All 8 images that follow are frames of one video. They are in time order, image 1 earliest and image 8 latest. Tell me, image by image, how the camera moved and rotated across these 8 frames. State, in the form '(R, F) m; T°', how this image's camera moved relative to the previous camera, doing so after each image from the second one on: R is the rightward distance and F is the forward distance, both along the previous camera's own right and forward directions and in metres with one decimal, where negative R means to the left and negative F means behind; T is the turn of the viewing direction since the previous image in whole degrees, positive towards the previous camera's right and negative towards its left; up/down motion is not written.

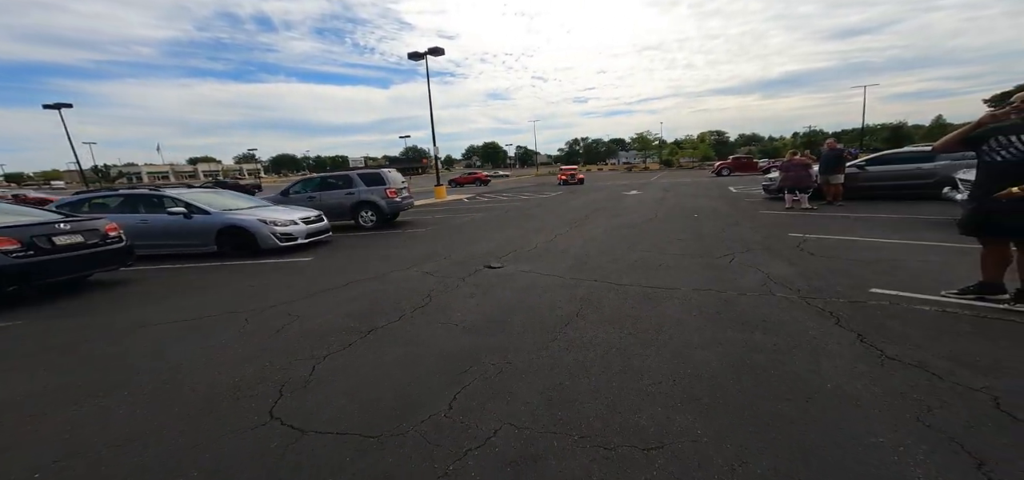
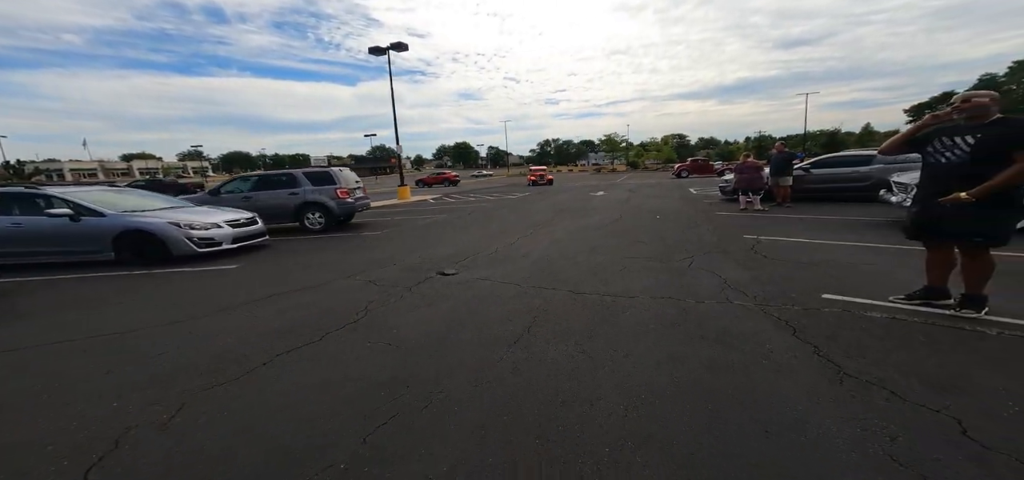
(+0.2, +0.3) m; +4°
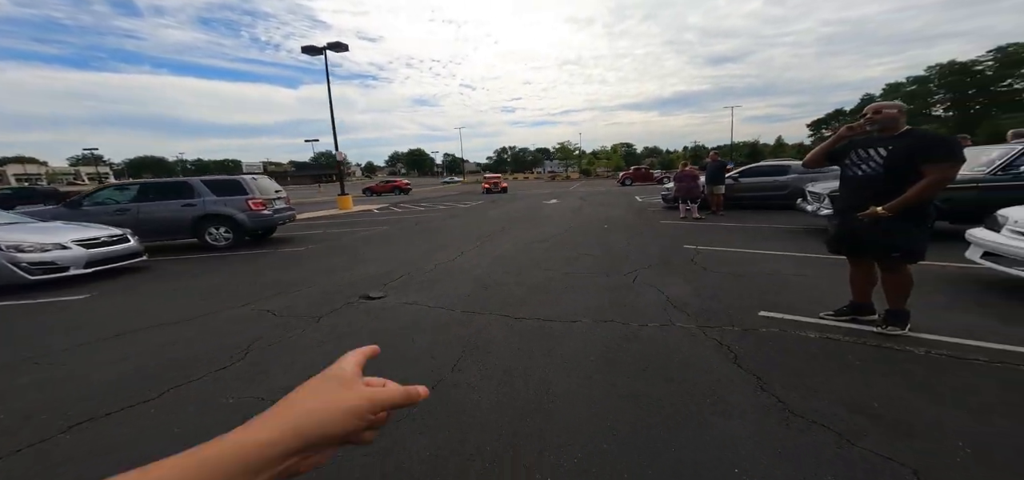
(+0.3, +0.4) m; +7°
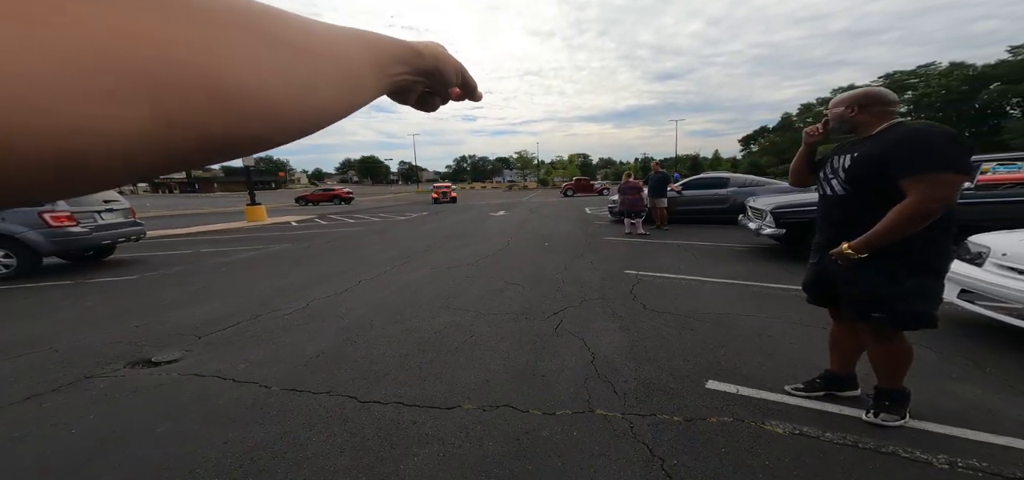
(+0.8, +1.2) m; +6°
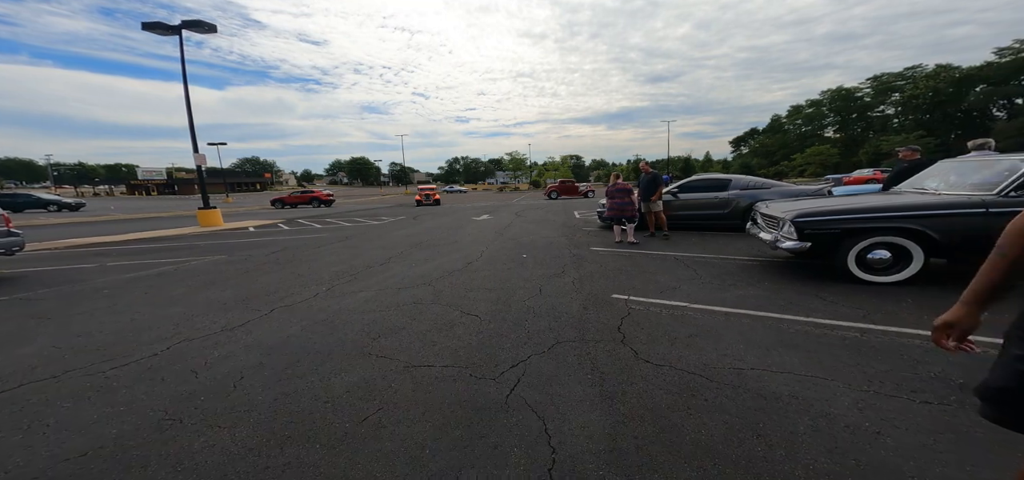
(+0.4, +1.2) m; +1°
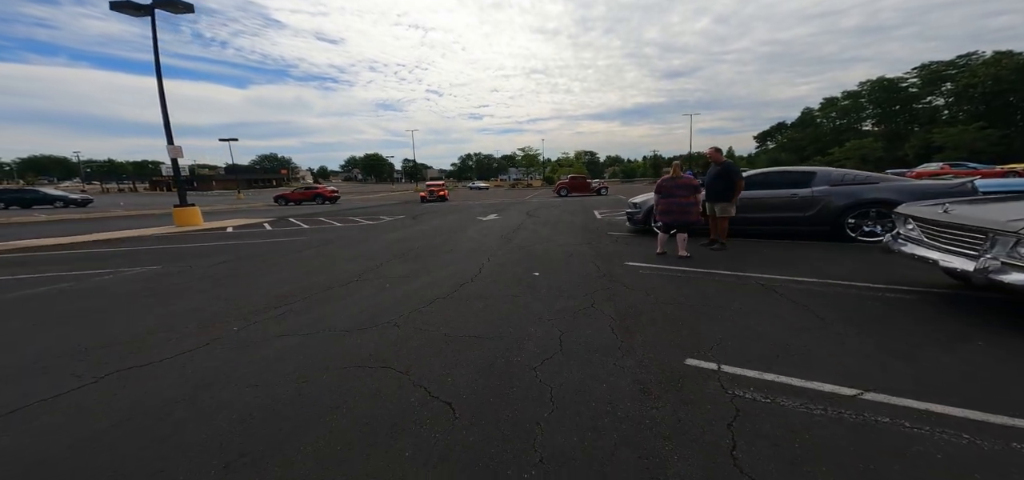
(+0.1, +1.9) m; -2°
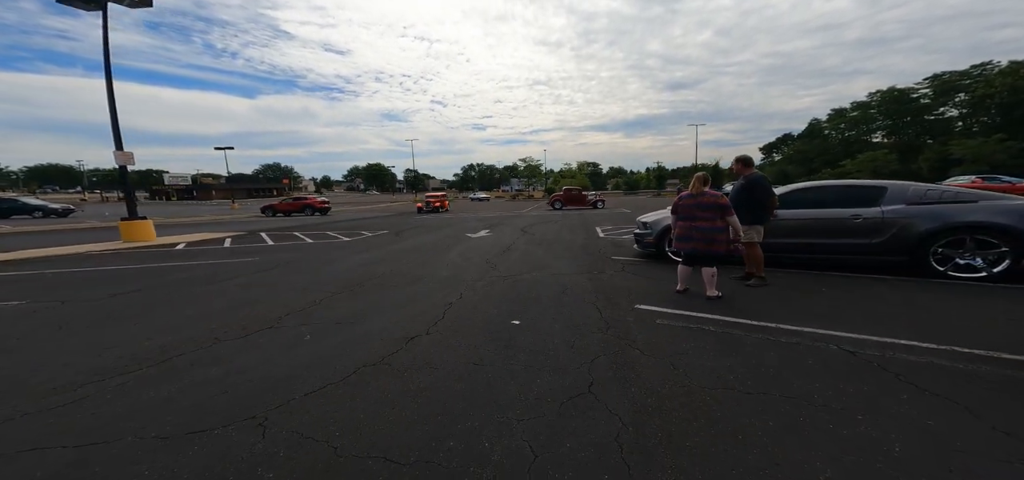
(+0.4, +1.5) m; 0°
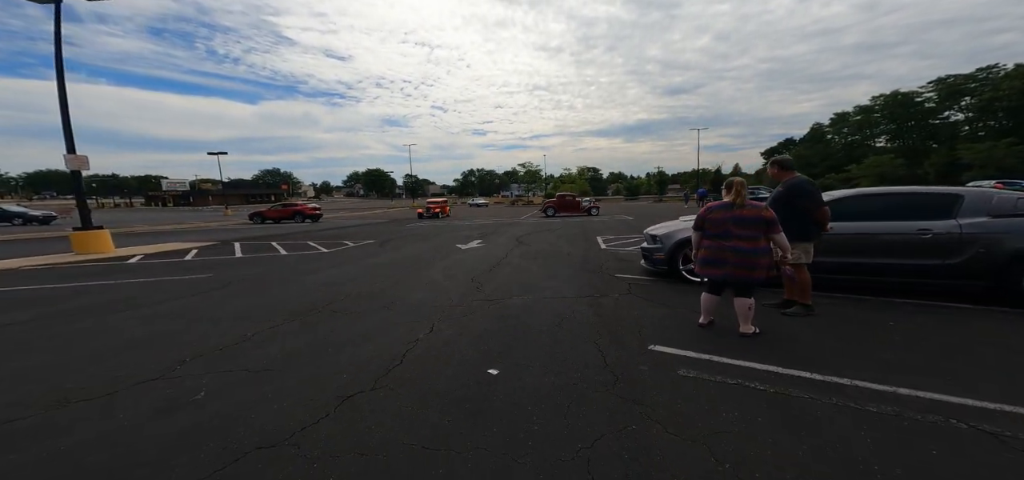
(+0.2, +1.0) m; 0°
